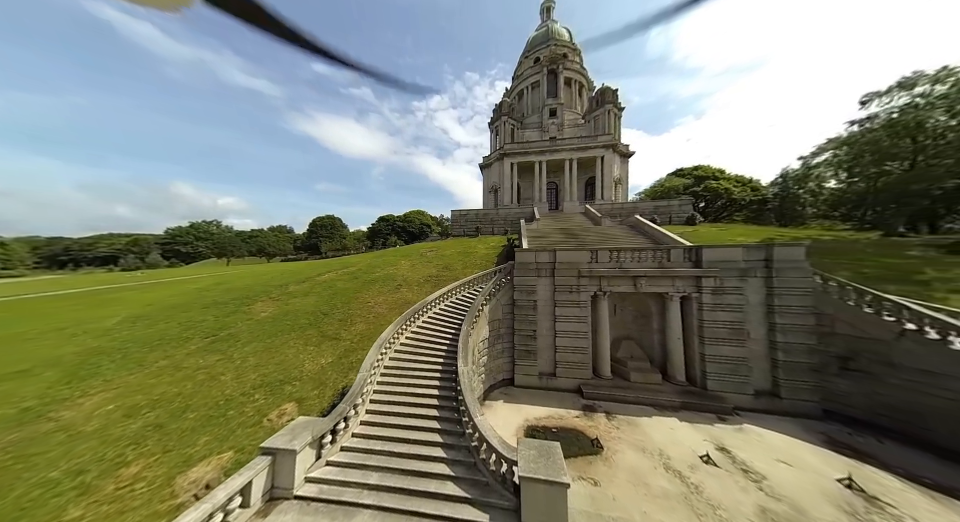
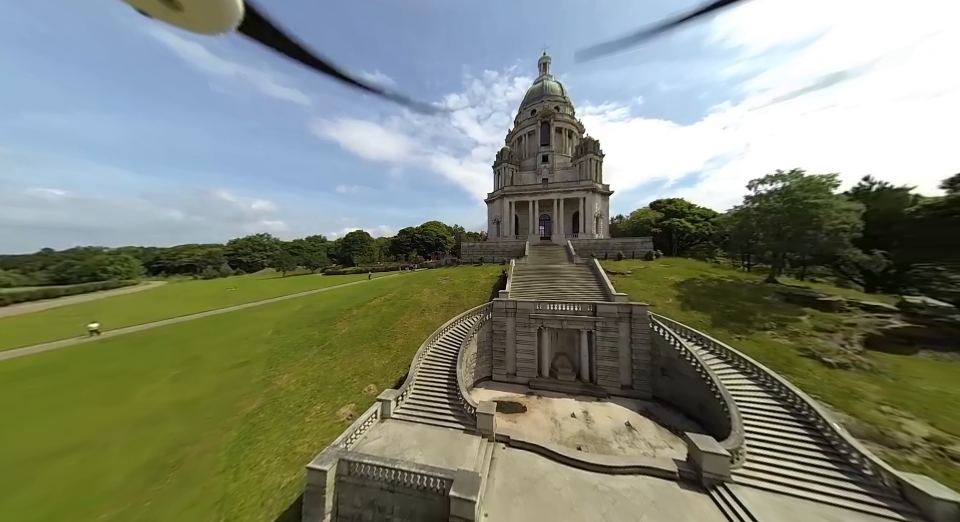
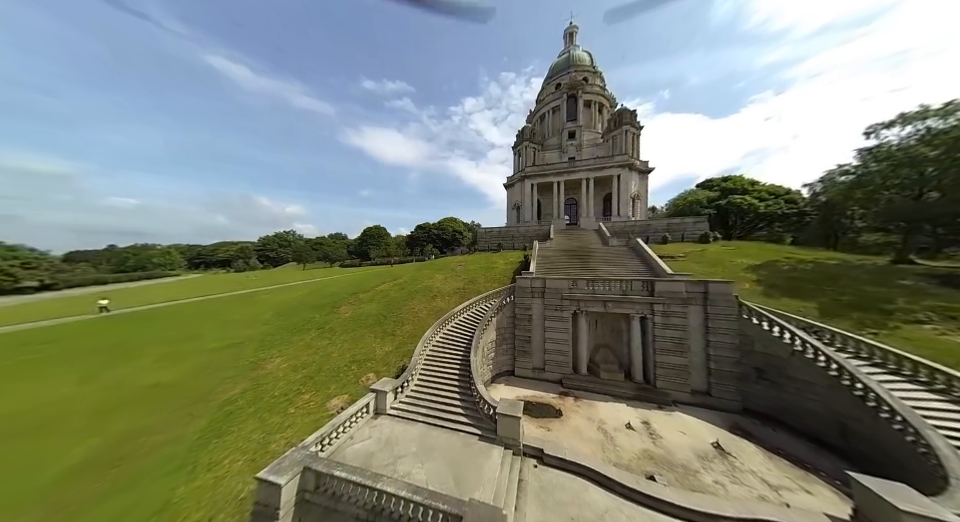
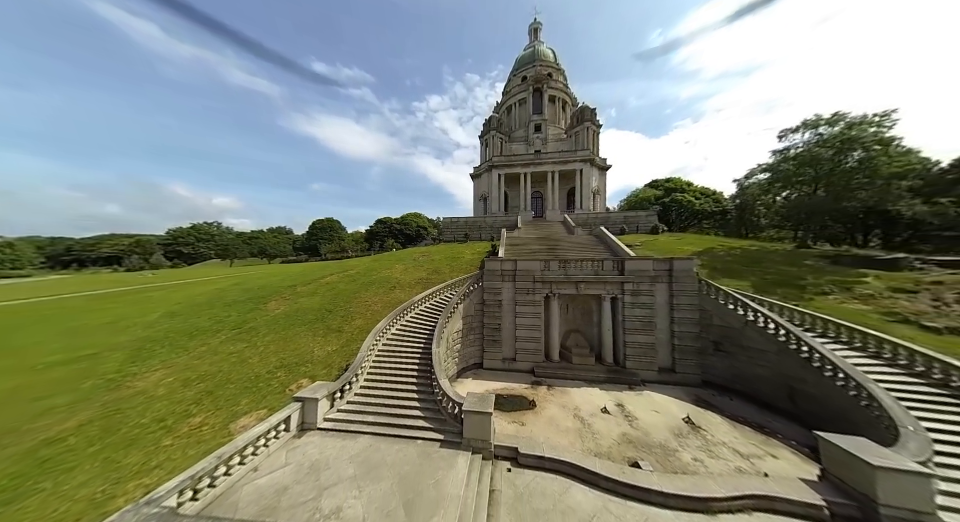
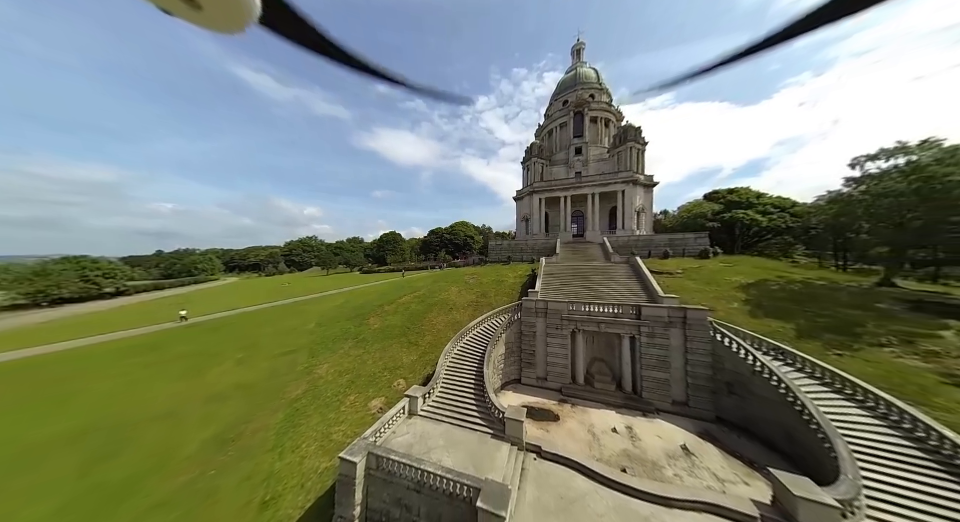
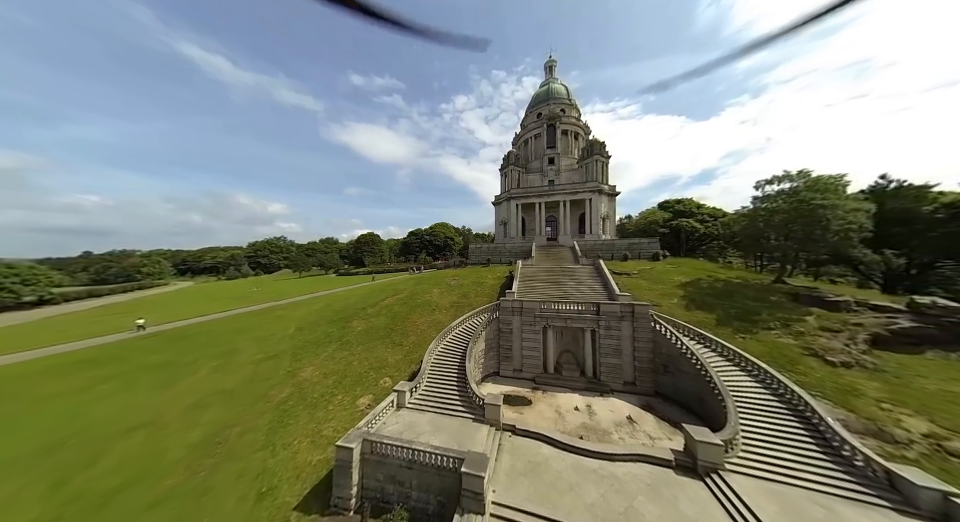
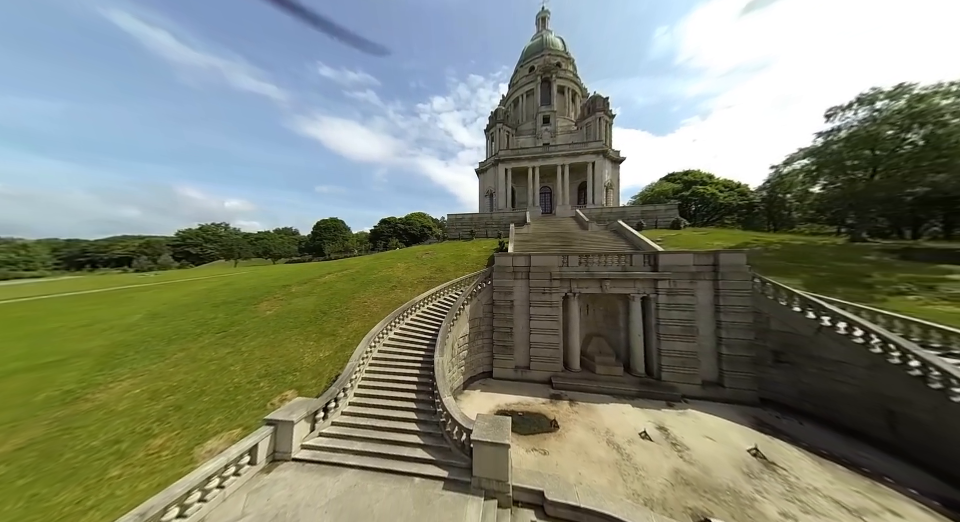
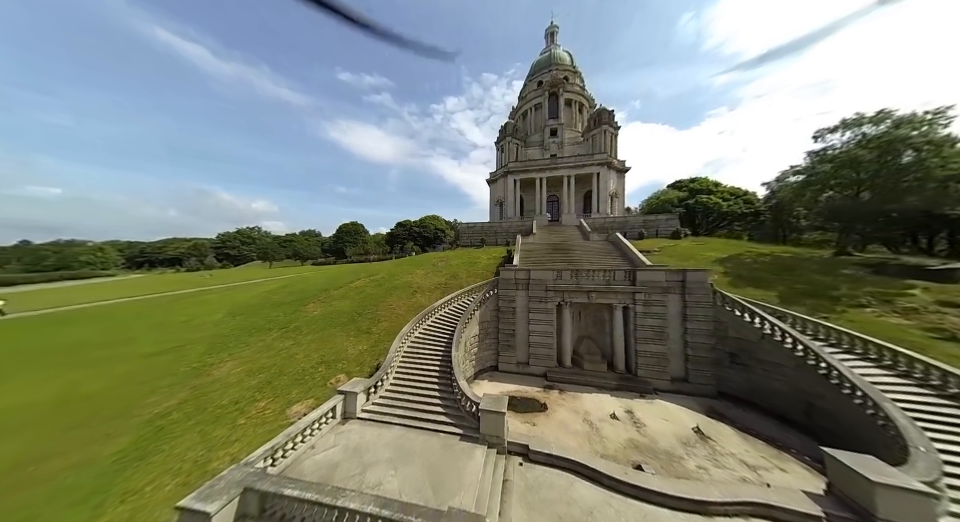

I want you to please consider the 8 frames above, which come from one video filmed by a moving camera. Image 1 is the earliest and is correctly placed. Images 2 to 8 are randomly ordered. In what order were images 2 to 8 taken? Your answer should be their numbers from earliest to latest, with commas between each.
7, 4, 8, 3, 5, 2, 6
